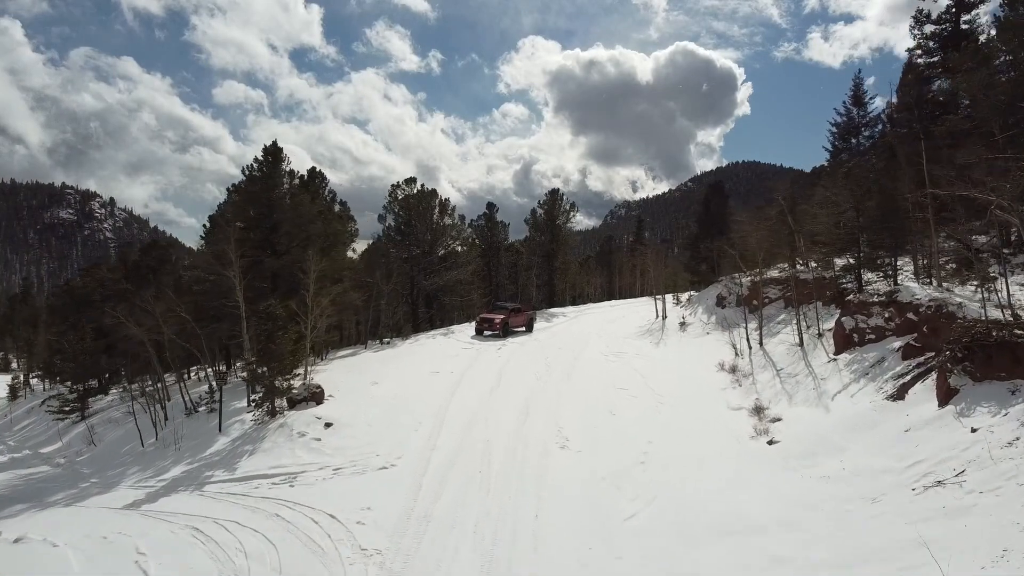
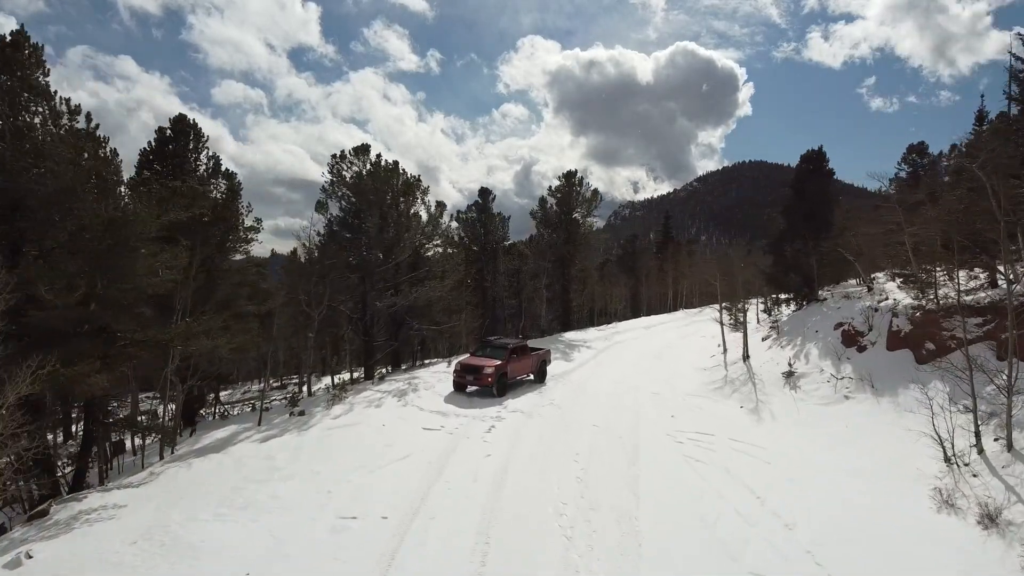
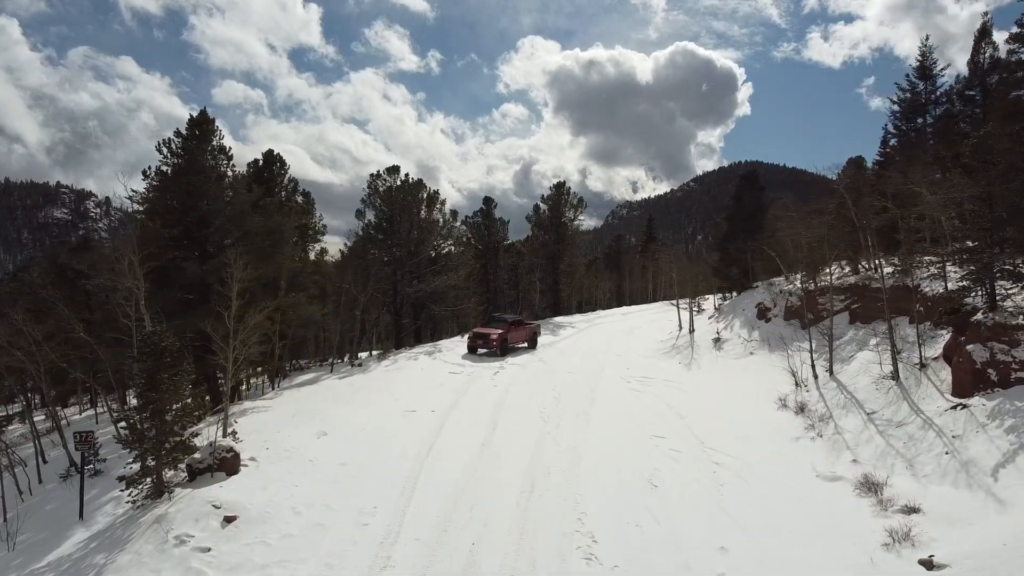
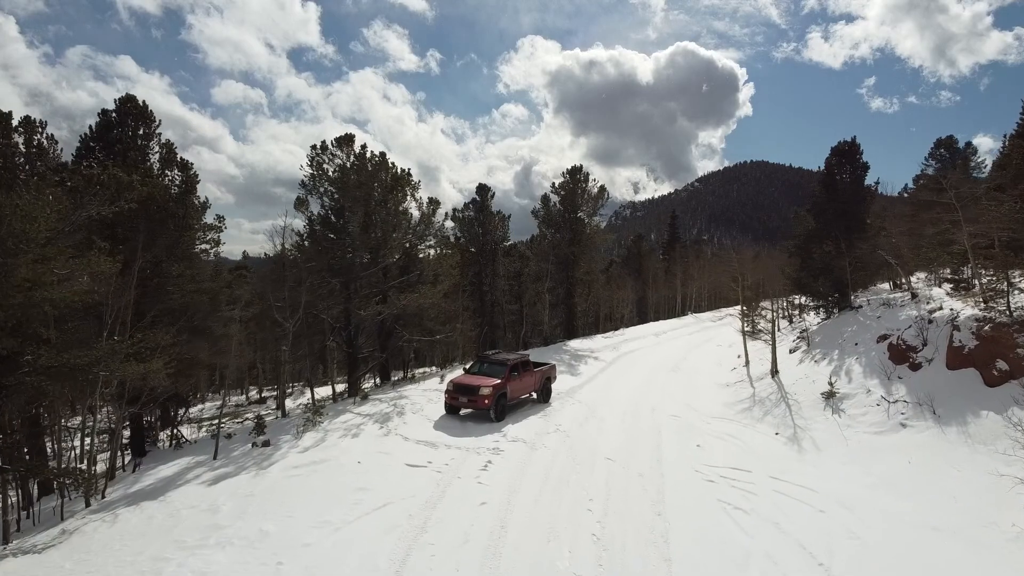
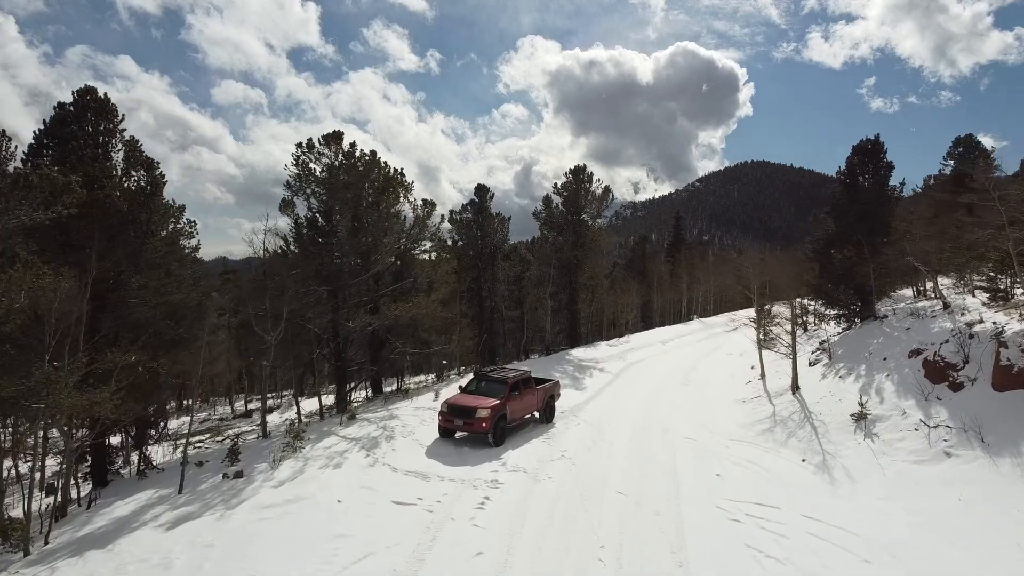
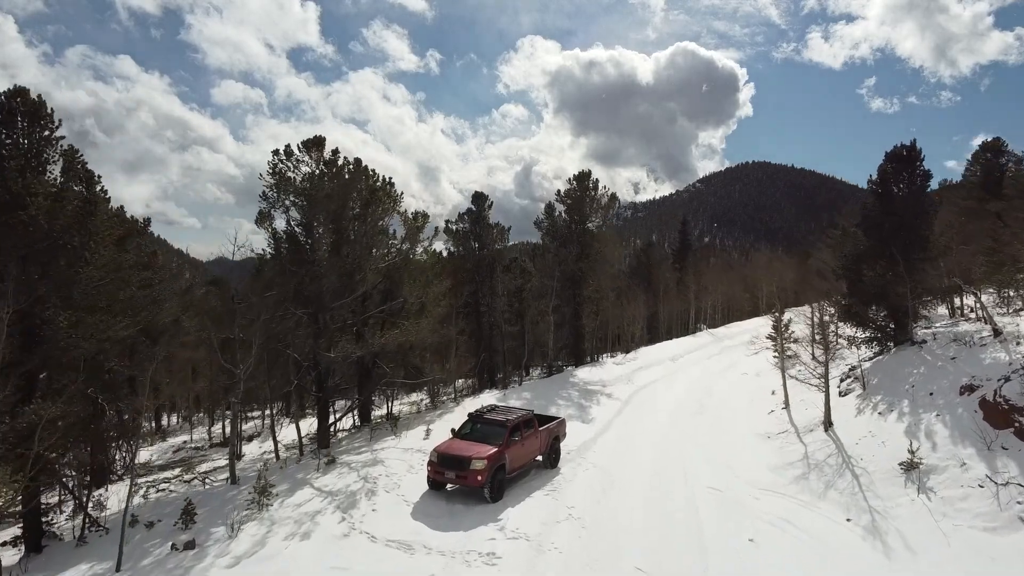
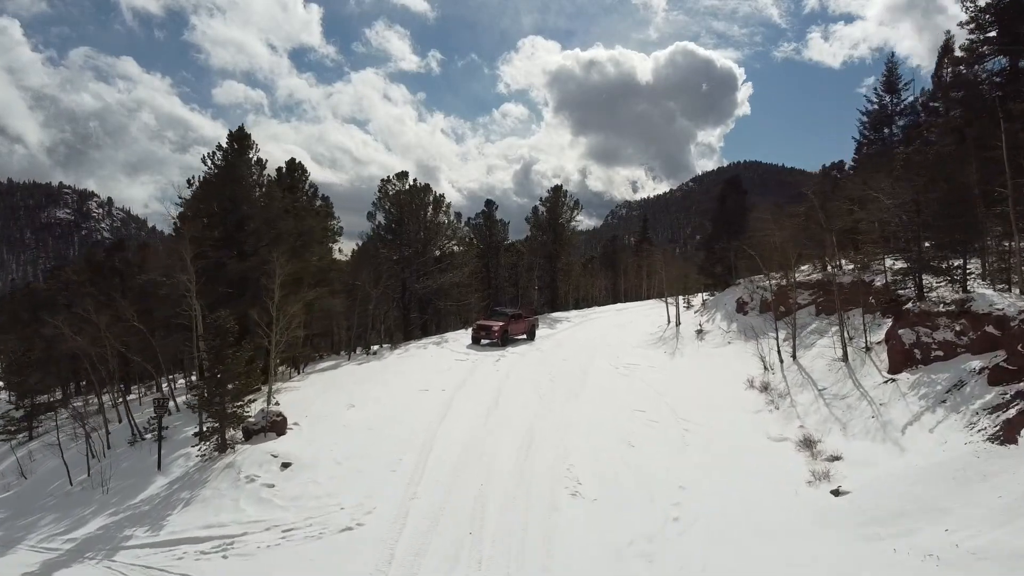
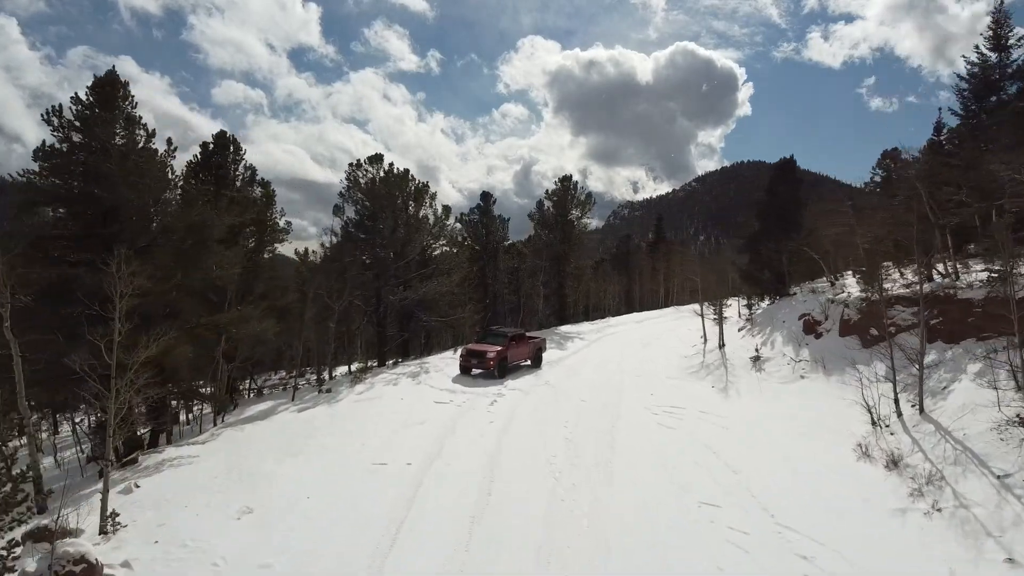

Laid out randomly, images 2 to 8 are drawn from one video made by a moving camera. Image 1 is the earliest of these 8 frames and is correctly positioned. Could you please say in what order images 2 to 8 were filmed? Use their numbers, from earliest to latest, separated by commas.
7, 3, 8, 2, 4, 5, 6
